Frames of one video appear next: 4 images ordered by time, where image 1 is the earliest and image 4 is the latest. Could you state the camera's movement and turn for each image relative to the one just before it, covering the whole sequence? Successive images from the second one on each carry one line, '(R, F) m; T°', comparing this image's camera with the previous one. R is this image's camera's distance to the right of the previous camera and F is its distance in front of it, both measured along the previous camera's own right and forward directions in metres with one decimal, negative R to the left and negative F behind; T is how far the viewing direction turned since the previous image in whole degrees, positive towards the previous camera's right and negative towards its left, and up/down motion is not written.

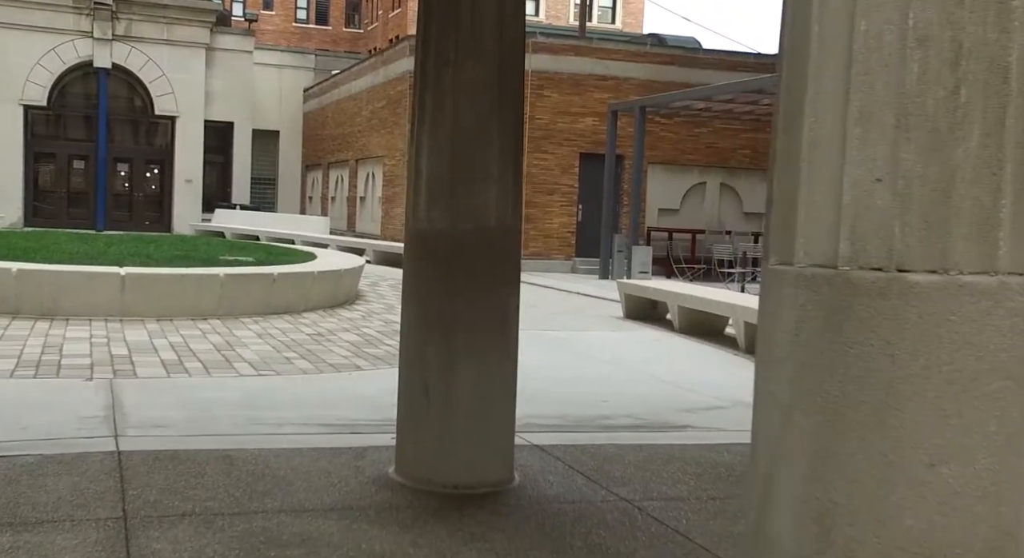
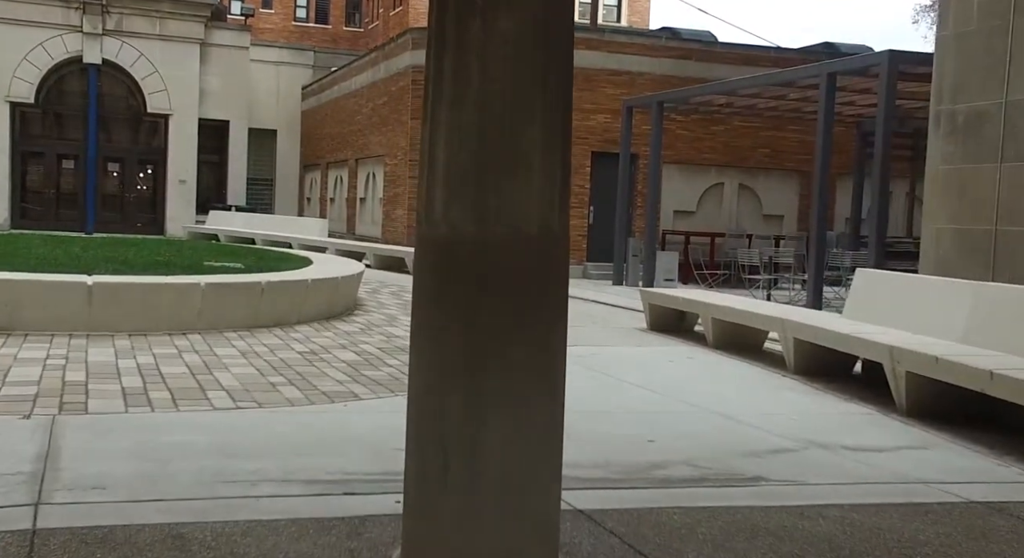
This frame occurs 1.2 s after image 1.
(-0.2, +1.3) m; 0°
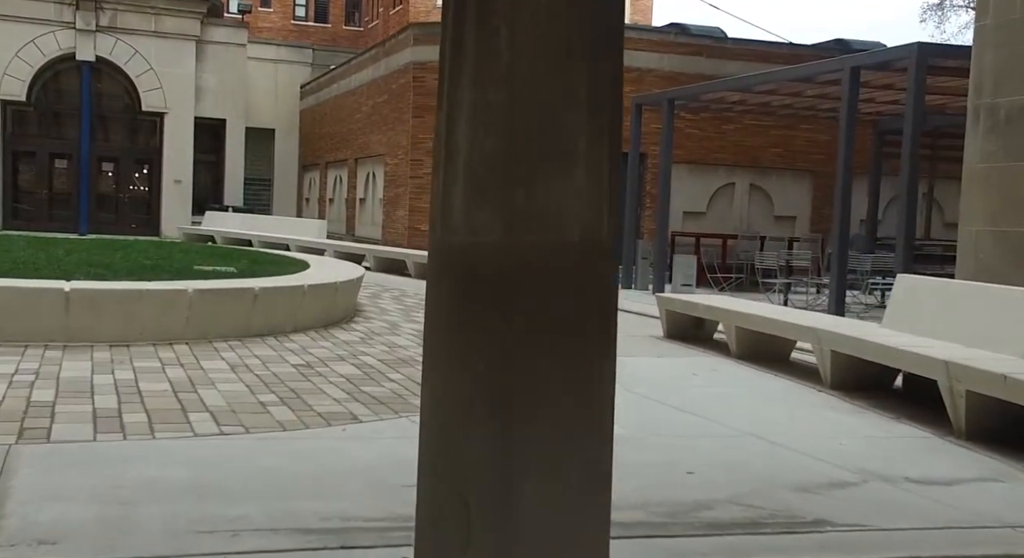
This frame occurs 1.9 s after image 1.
(-0.1, +0.8) m; 0°
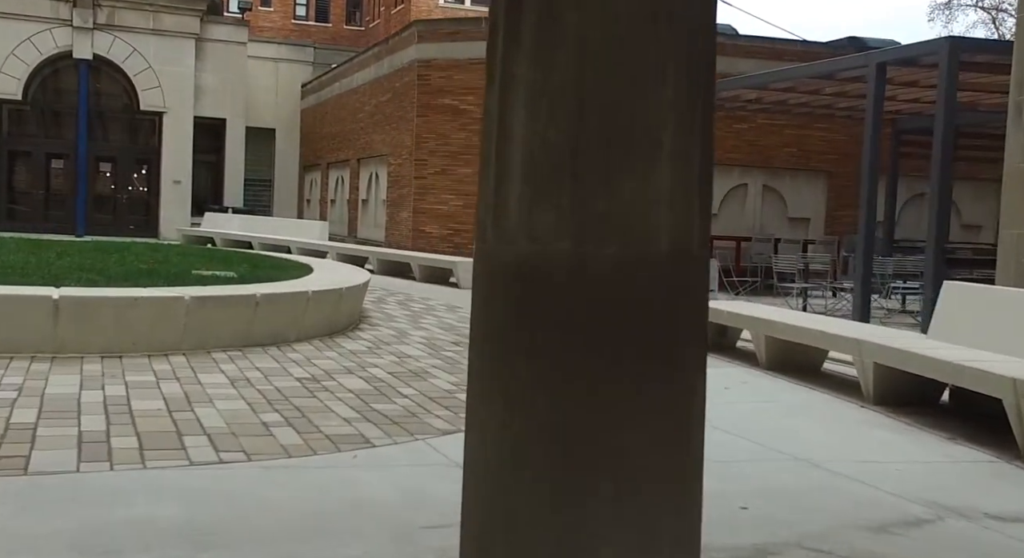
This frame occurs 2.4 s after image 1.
(-0.2, +0.6) m; 0°
